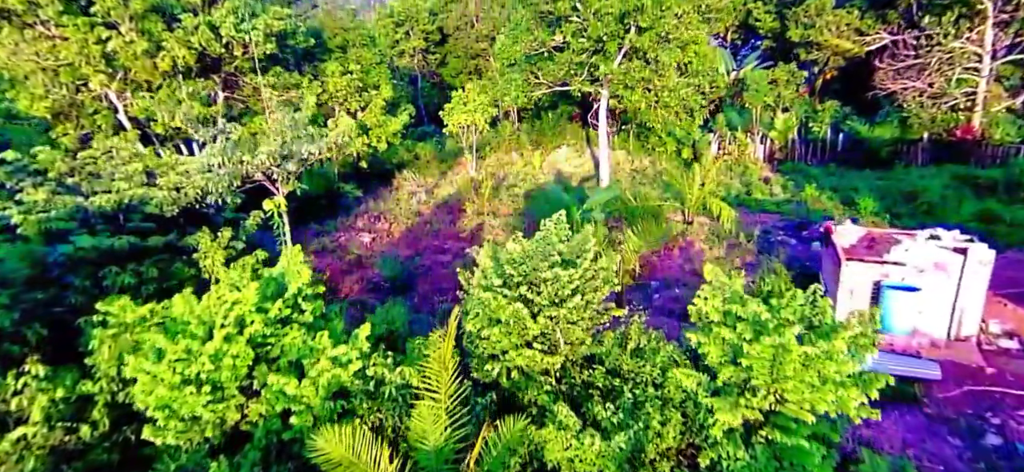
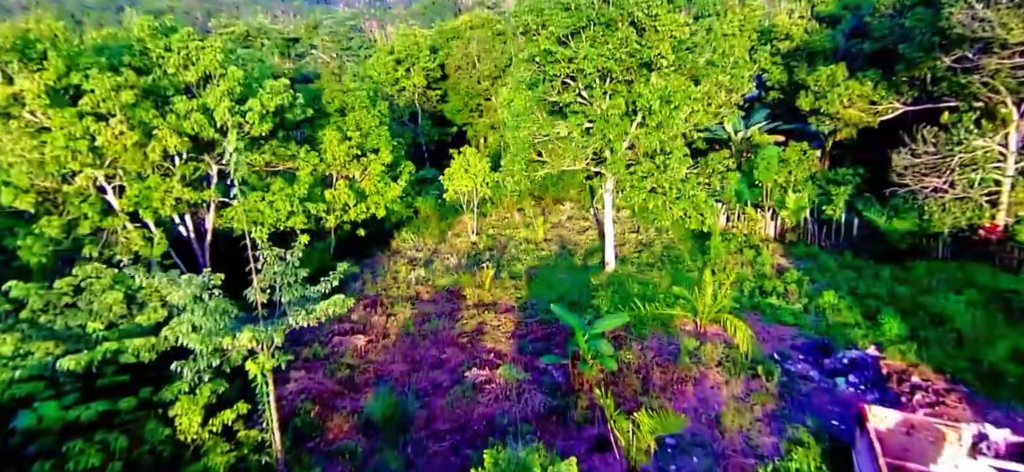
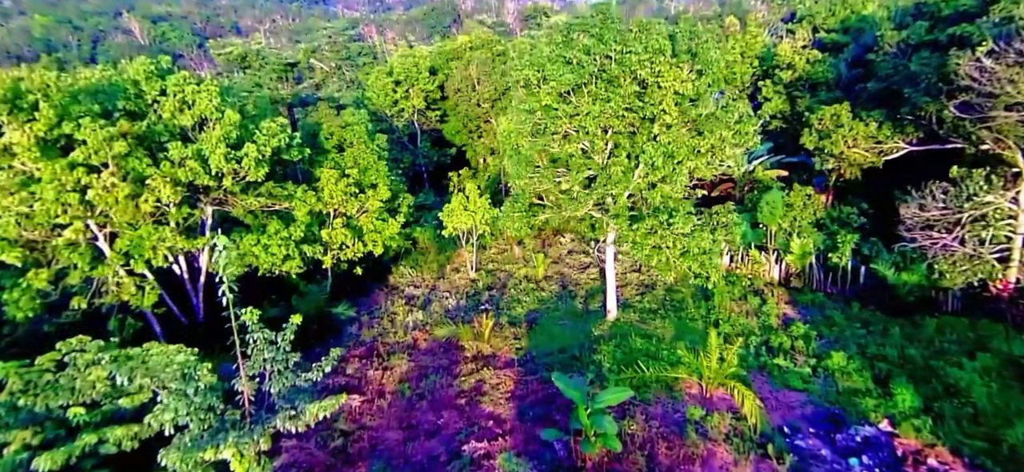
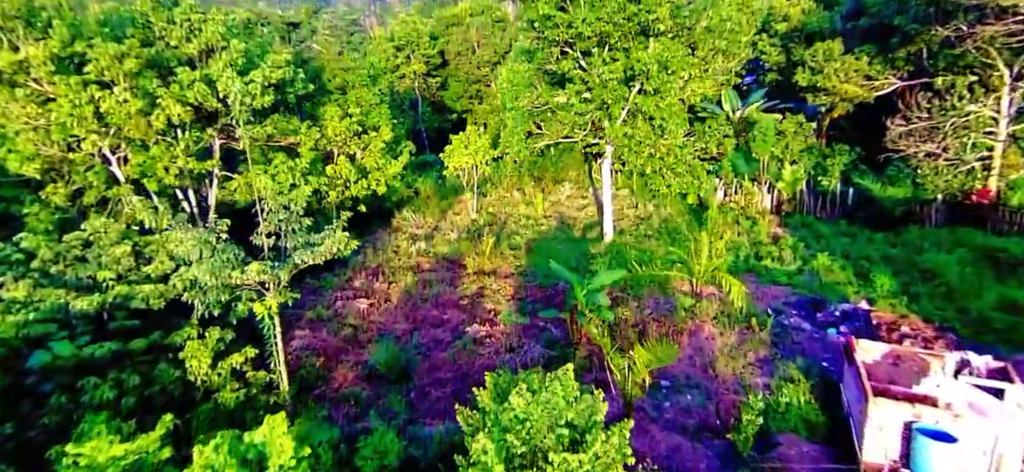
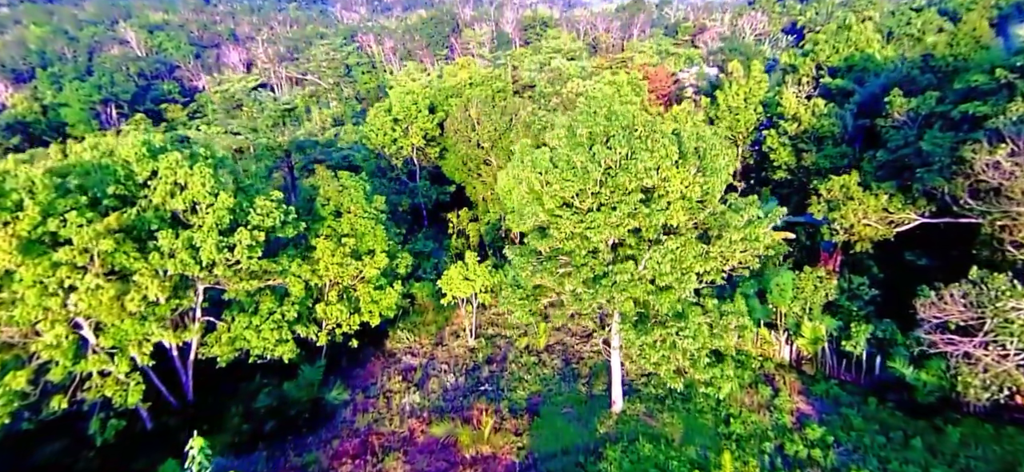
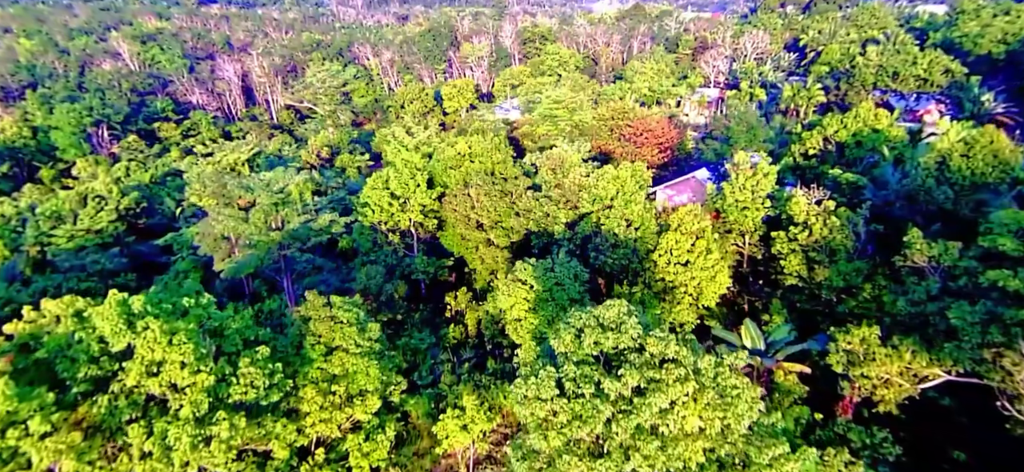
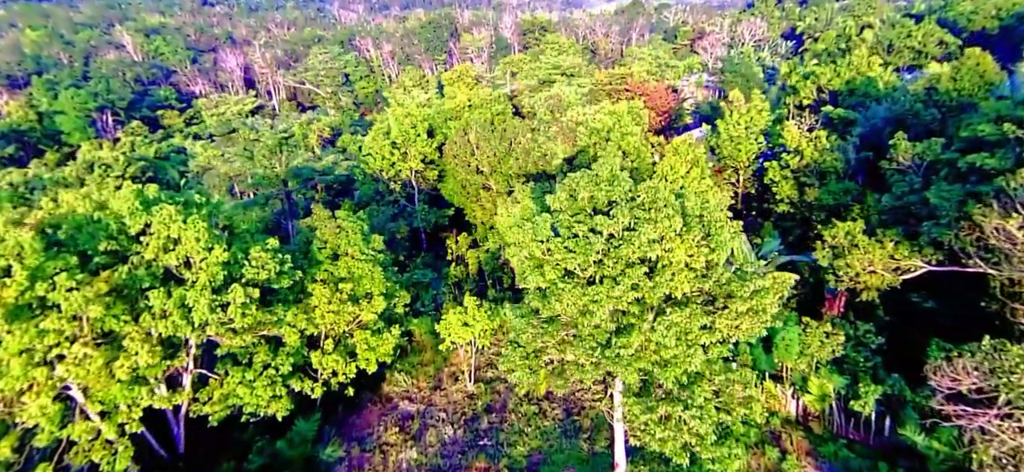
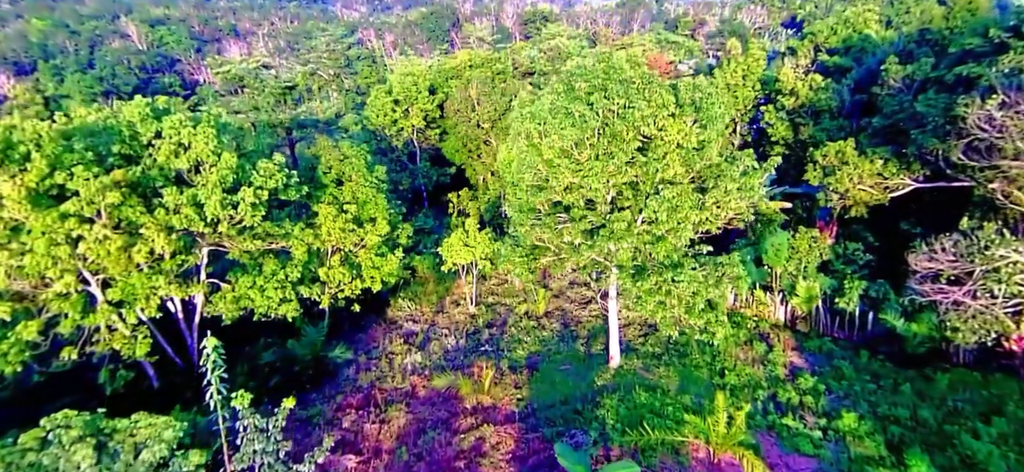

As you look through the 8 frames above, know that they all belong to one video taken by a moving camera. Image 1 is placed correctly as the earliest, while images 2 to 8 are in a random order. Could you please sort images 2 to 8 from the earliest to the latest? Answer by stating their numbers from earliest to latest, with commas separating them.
4, 2, 3, 8, 5, 7, 6
